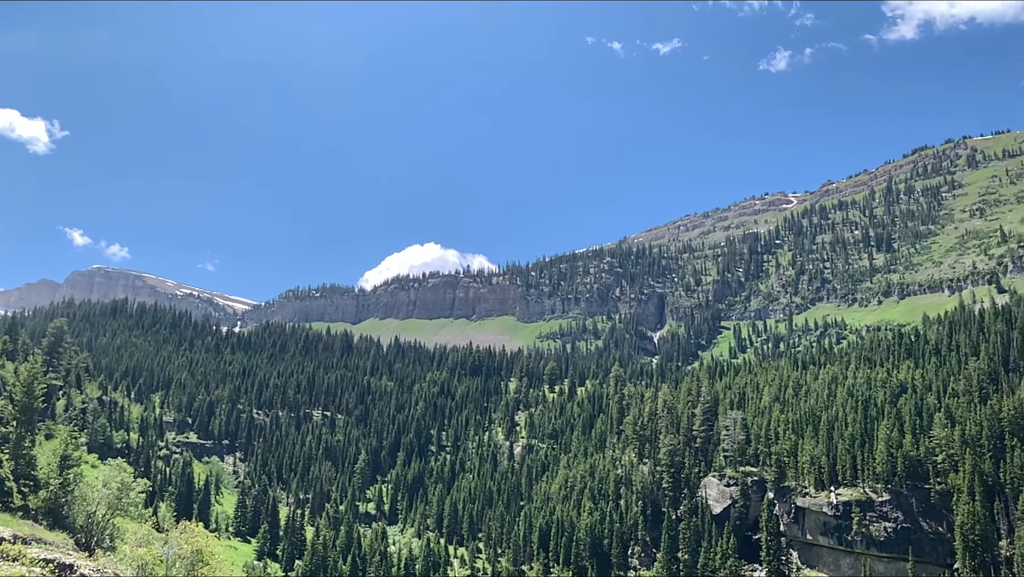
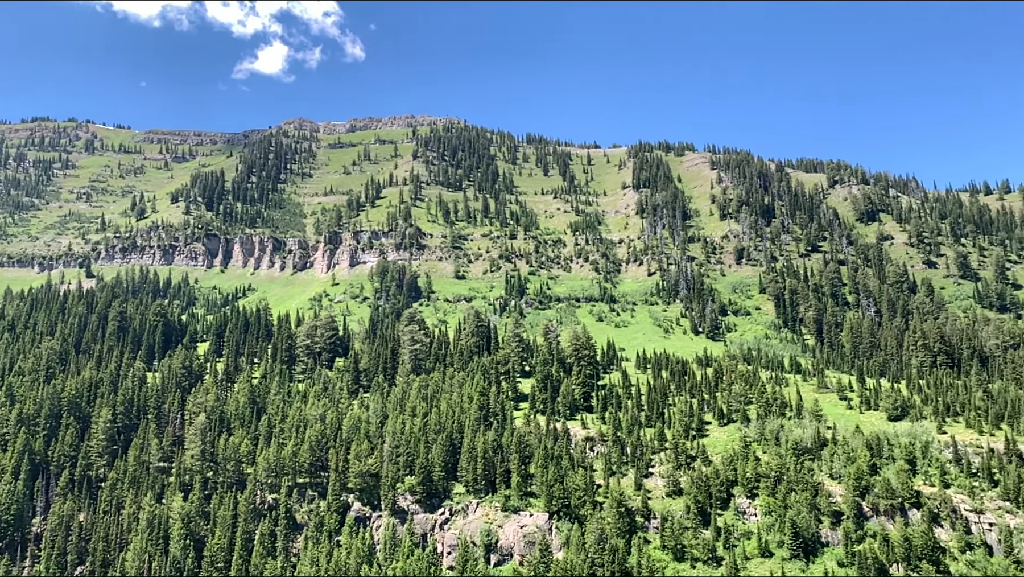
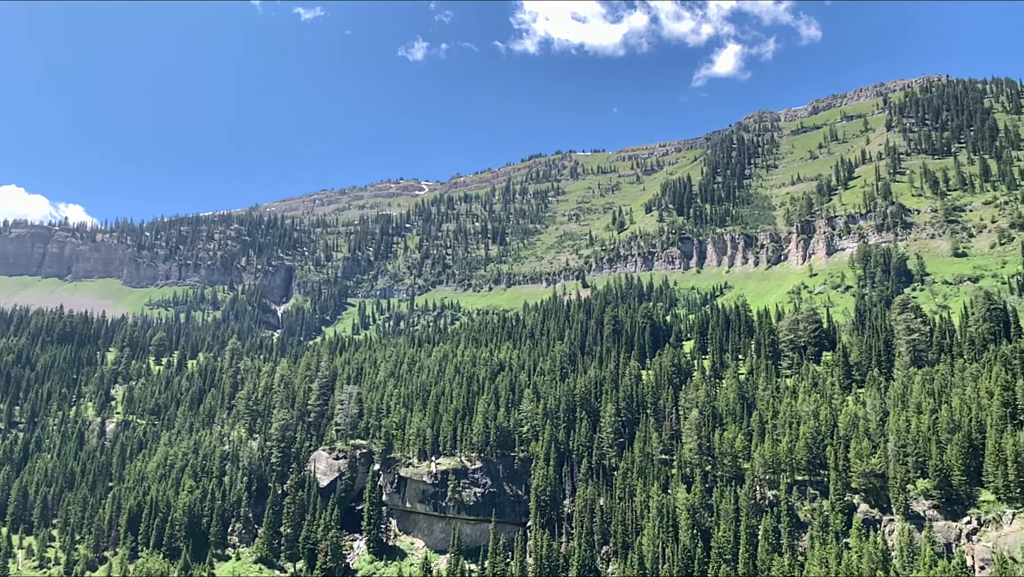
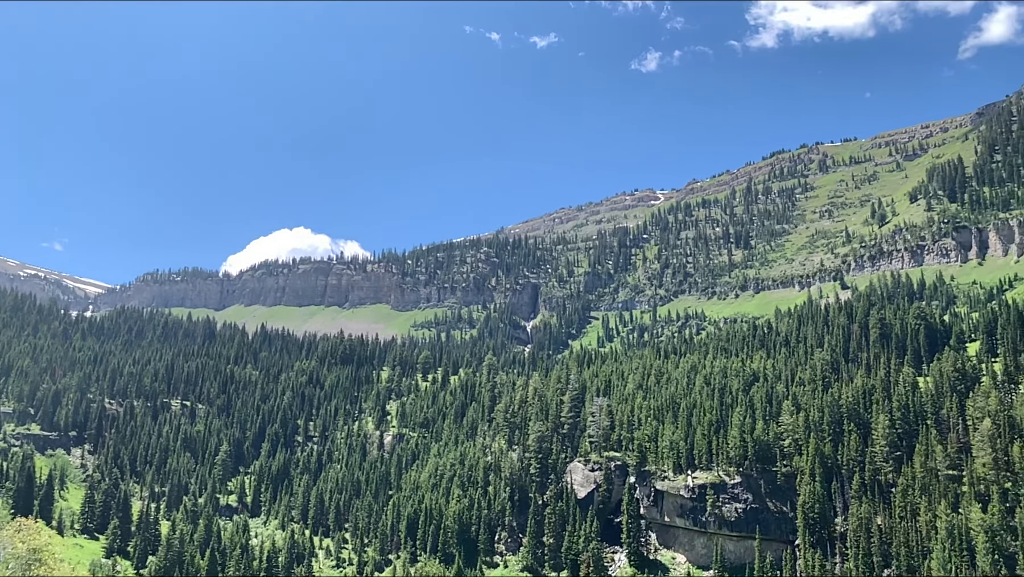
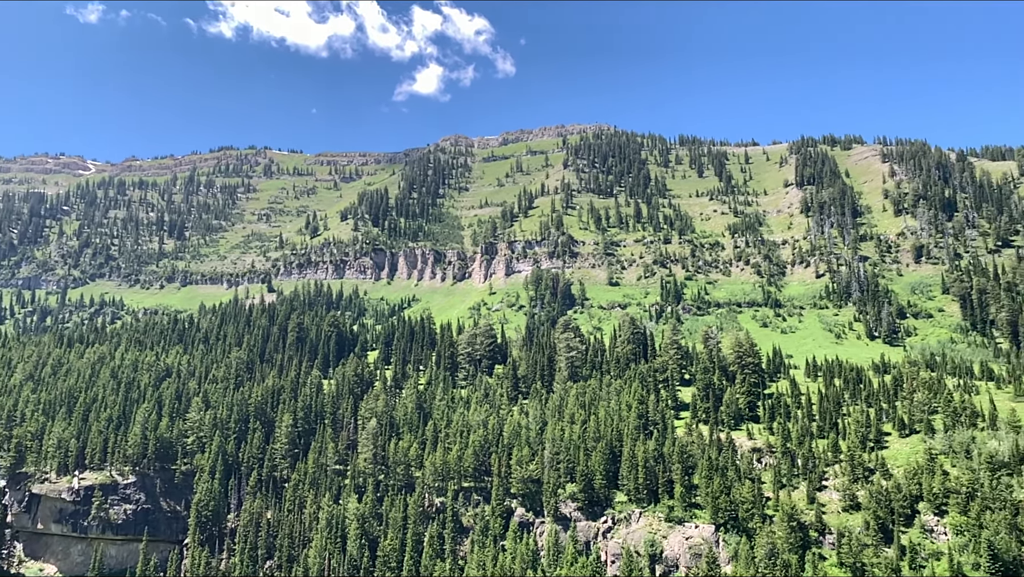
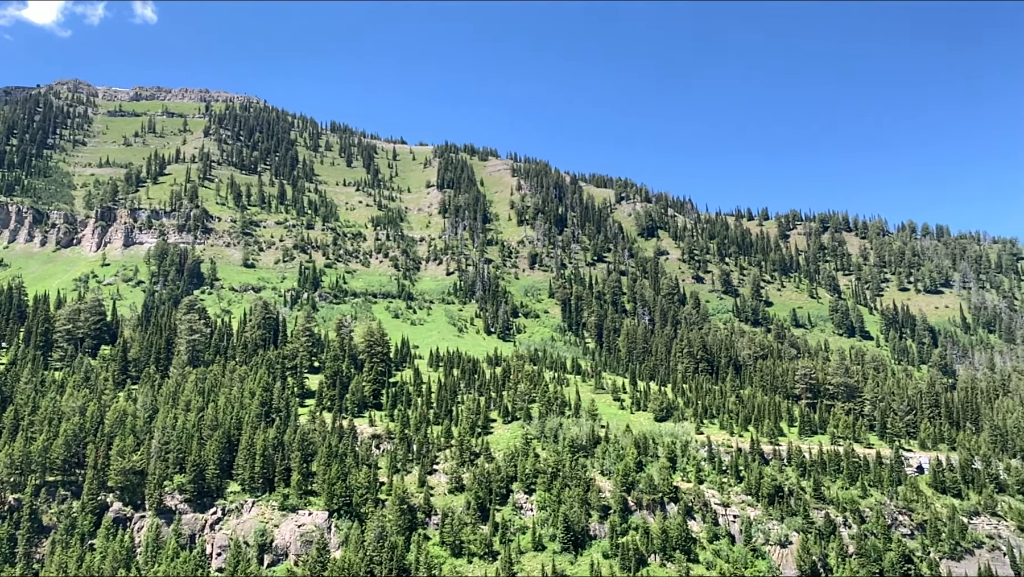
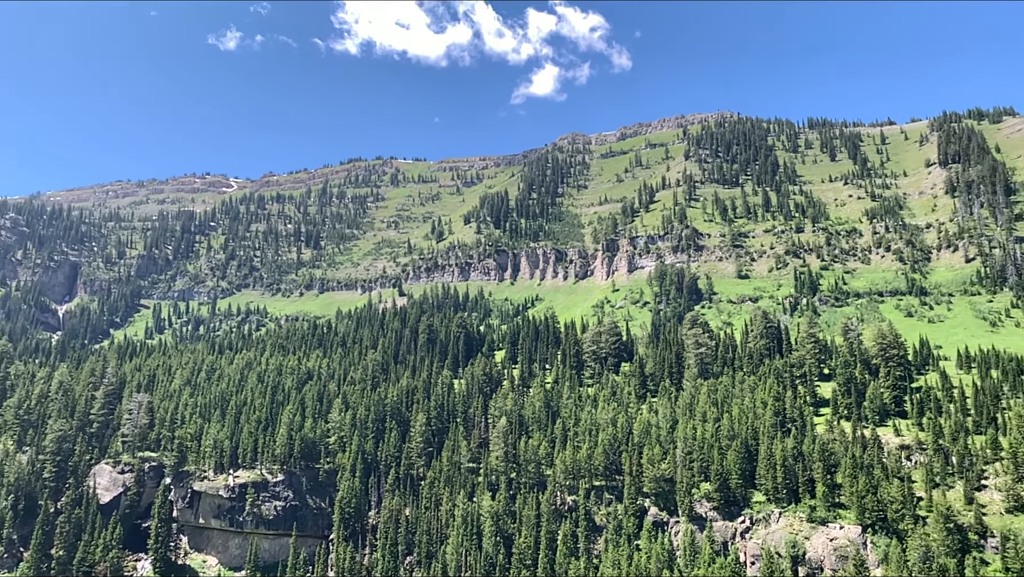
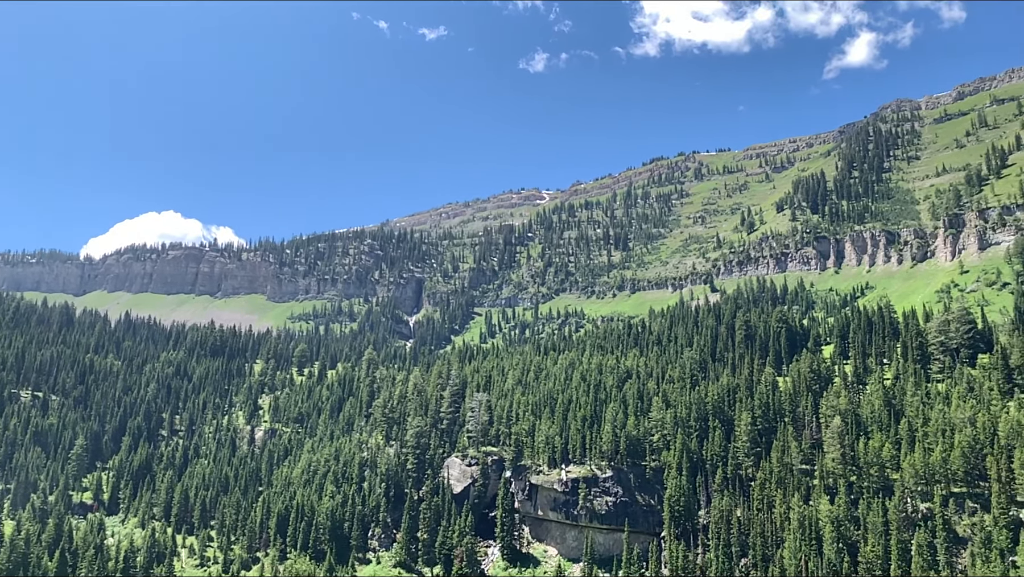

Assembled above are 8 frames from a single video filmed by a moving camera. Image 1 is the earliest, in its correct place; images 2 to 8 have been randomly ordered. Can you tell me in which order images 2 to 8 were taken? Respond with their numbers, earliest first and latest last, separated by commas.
4, 8, 3, 7, 5, 2, 6
